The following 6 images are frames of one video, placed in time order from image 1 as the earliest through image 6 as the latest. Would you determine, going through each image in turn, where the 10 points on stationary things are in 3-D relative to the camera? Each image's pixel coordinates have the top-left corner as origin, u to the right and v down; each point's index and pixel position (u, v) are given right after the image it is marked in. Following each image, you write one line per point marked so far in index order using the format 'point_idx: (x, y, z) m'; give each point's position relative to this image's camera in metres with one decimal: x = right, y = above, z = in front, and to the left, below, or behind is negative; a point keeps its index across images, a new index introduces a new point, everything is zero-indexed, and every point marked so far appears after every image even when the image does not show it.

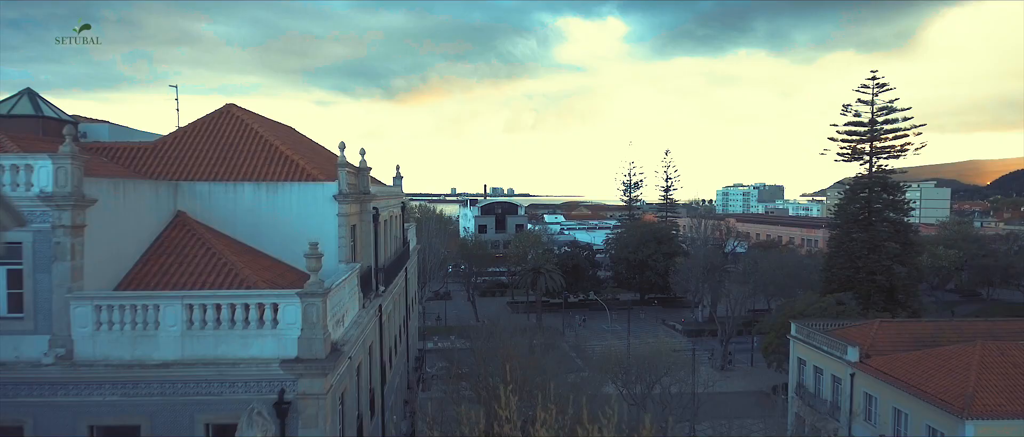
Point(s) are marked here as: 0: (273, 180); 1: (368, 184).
0: (-5.0, +0.8, +11.0) m
1: (-3.4, +0.8, +12.5) m
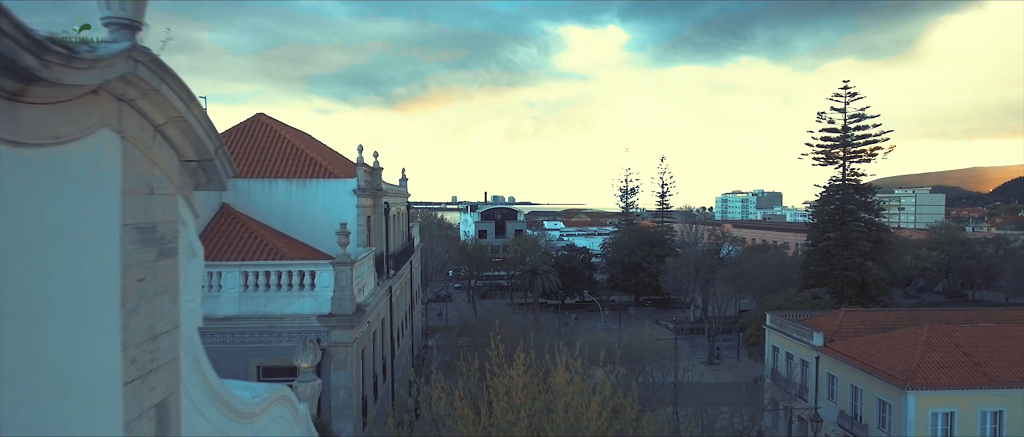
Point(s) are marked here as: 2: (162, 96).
0: (-5.2, +1.0, +13.1) m
1: (-3.6, +1.0, +14.6) m
2: (-2.2, +0.8, +3.4) m
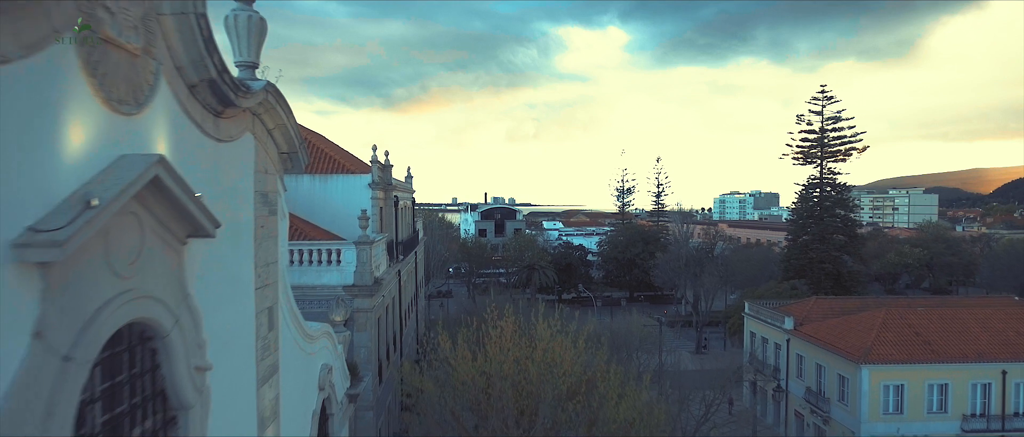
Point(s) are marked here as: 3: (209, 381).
0: (-5.3, +1.3, +15.1) m
1: (-3.8, +1.3, +16.6) m
2: (-2.4, +1.1, +5.4) m
3: (-2.4, -1.3, +4.2) m
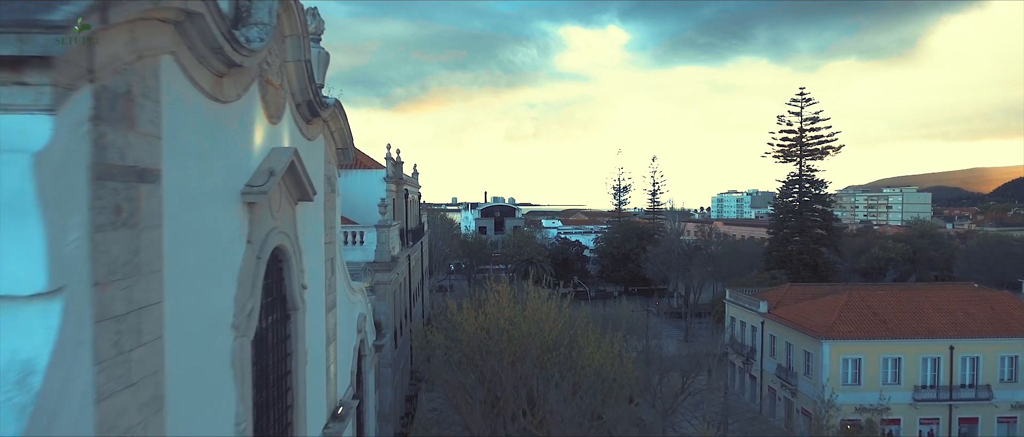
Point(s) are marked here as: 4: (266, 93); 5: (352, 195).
0: (-5.4, +1.6, +17.3) m
1: (-3.9, +1.6, +18.8) m
2: (-2.5, +1.4, +7.6) m
3: (-2.5, -0.9, +6.4) m
4: (-2.4, +1.2, +5.2) m
5: (-5.3, +0.8, +17.3) m
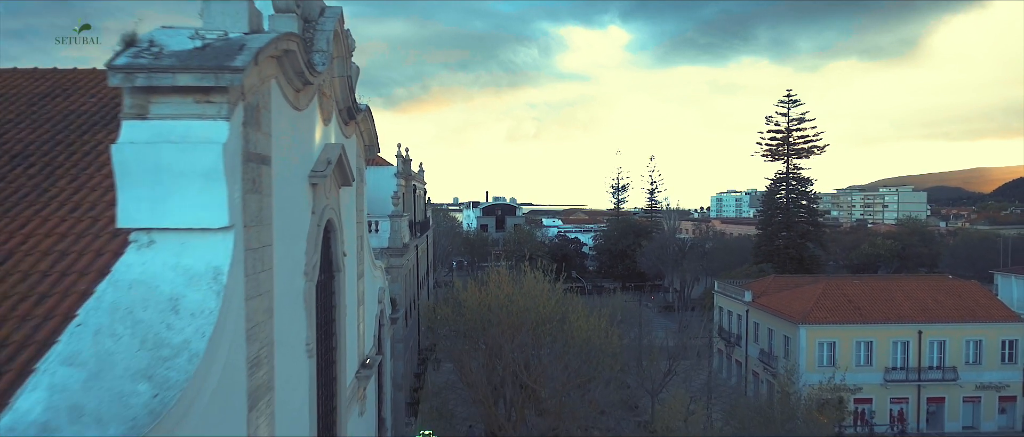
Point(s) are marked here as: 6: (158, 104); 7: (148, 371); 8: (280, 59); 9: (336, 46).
0: (-5.5, +1.9, +19.0) m
1: (-3.9, +1.9, +20.5) m
2: (-2.5, +1.7, +9.3) m
3: (-2.5, -0.6, +8.0) m
4: (-2.4, +1.5, +6.8) m
5: (-5.3, +1.0, +19.0) m
6: (-2.7, +0.9, +4.1) m
7: (-2.4, -1.0, +3.5) m
8: (-2.2, +1.5, +5.1) m
9: (-2.3, +2.3, +7.1) m
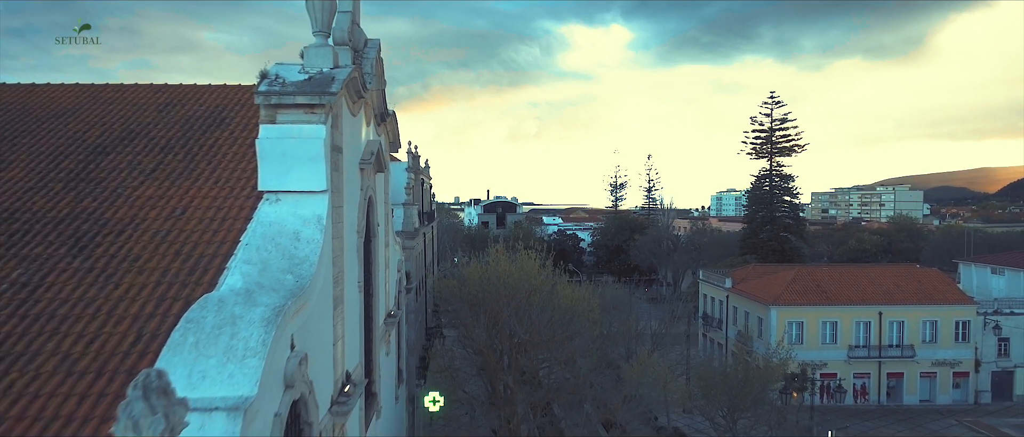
0: (-5.6, +2.3, +21.5) m
1: (-4.0, +2.3, +23.0) m
2: (-2.6, +2.1, +11.8) m
3: (-2.6, -0.2, +10.6) m
4: (-2.5, +1.9, +9.4) m
5: (-5.4, +1.5, +21.5) m
6: (-2.9, +1.3, +6.6) m
7: (-2.5, -0.6, +6.0) m
8: (-2.3, +1.9, +7.6) m
9: (-2.5, +2.7, +9.6) m
